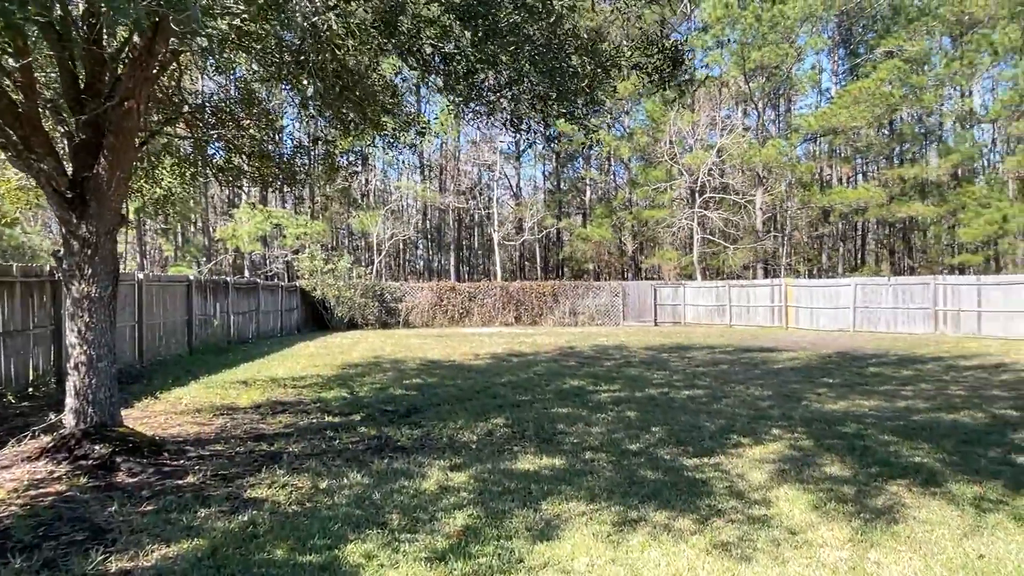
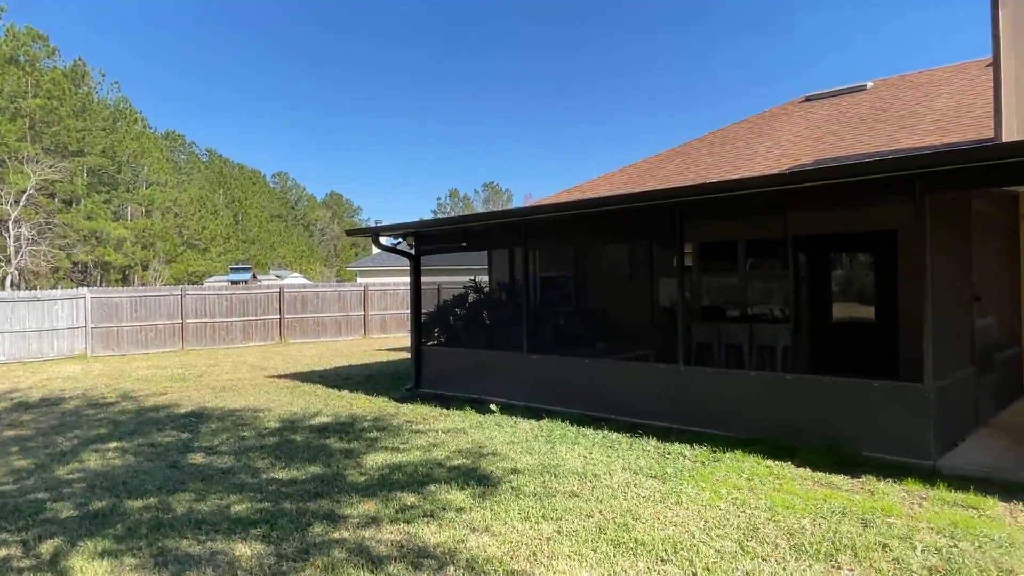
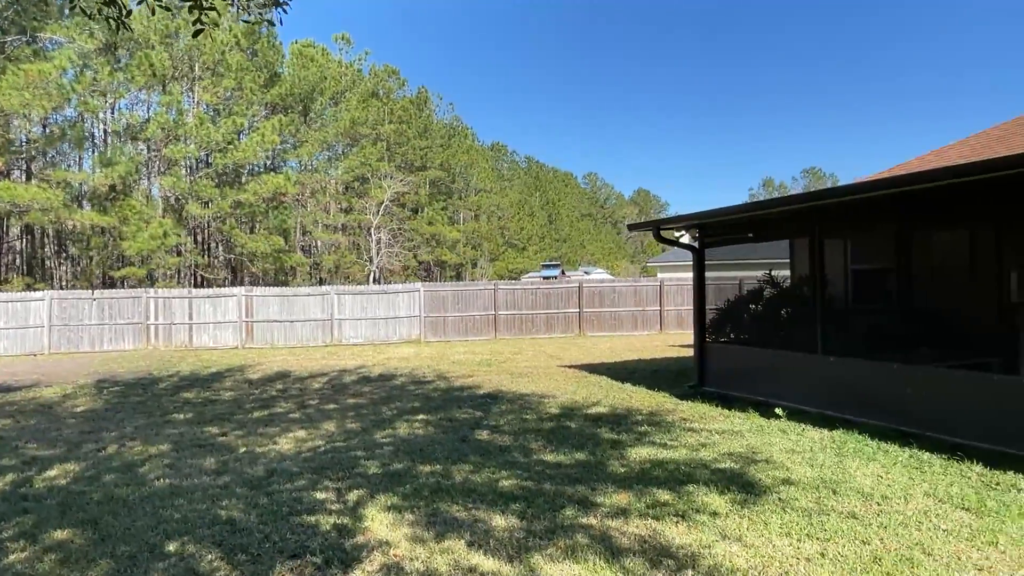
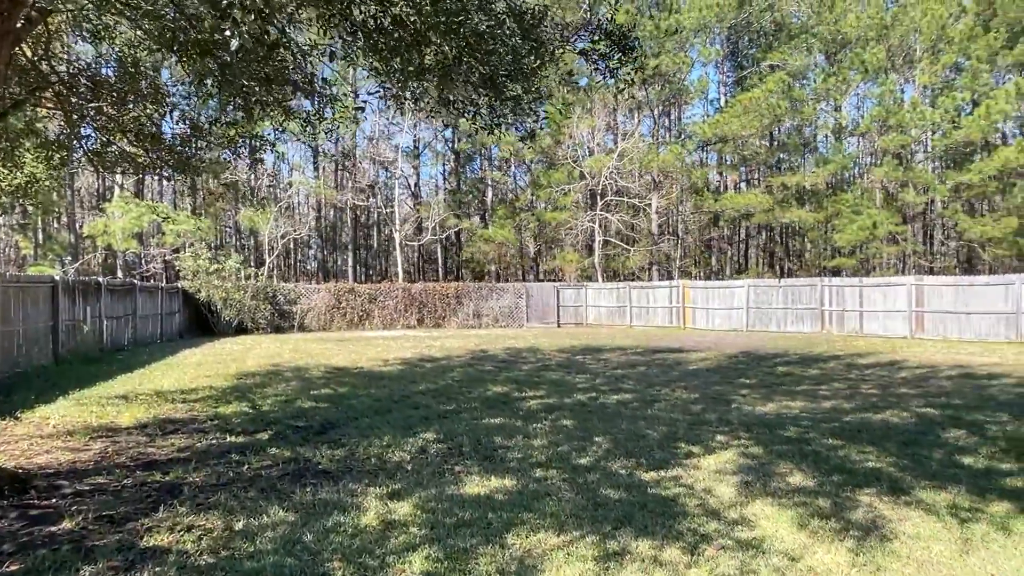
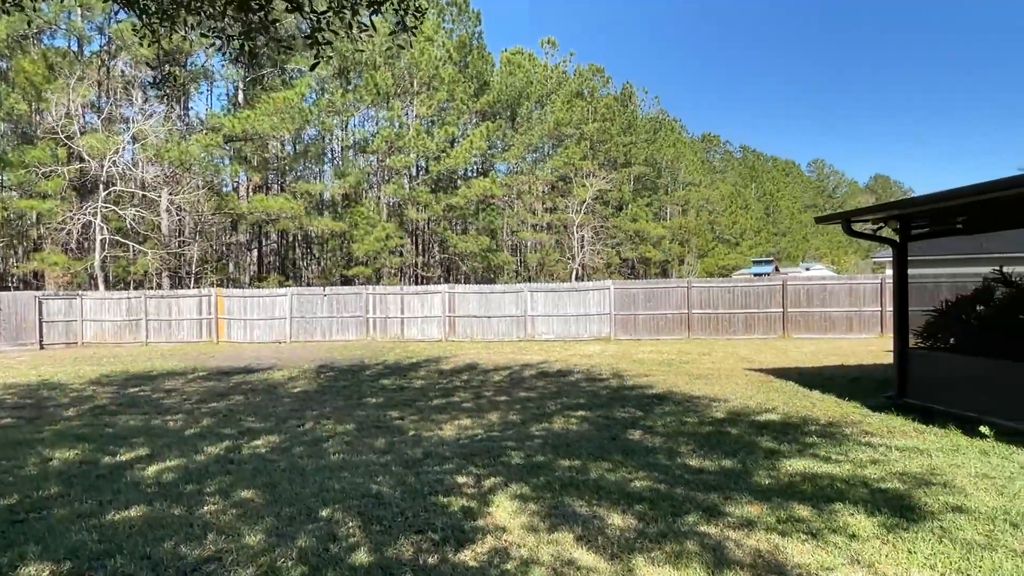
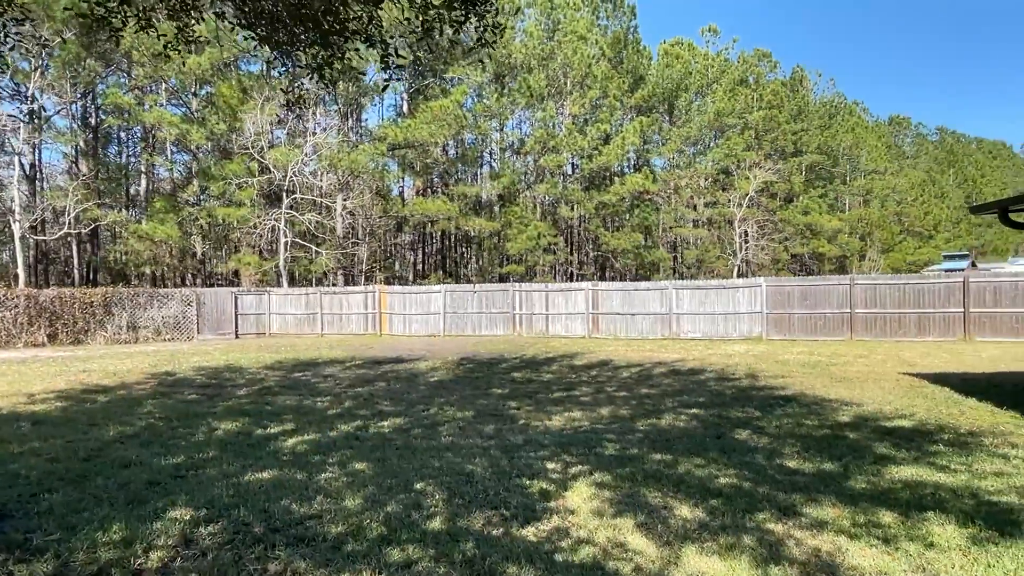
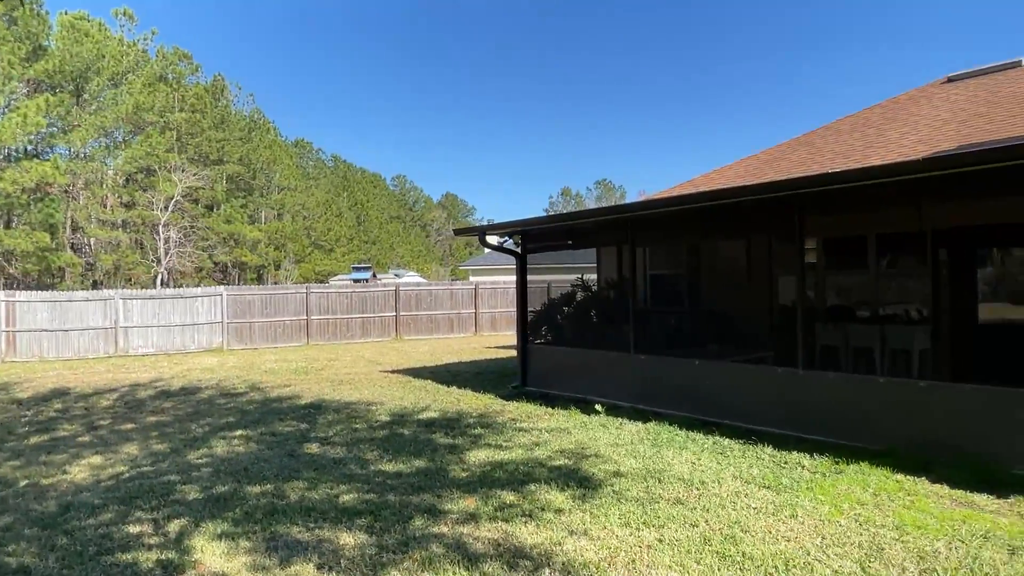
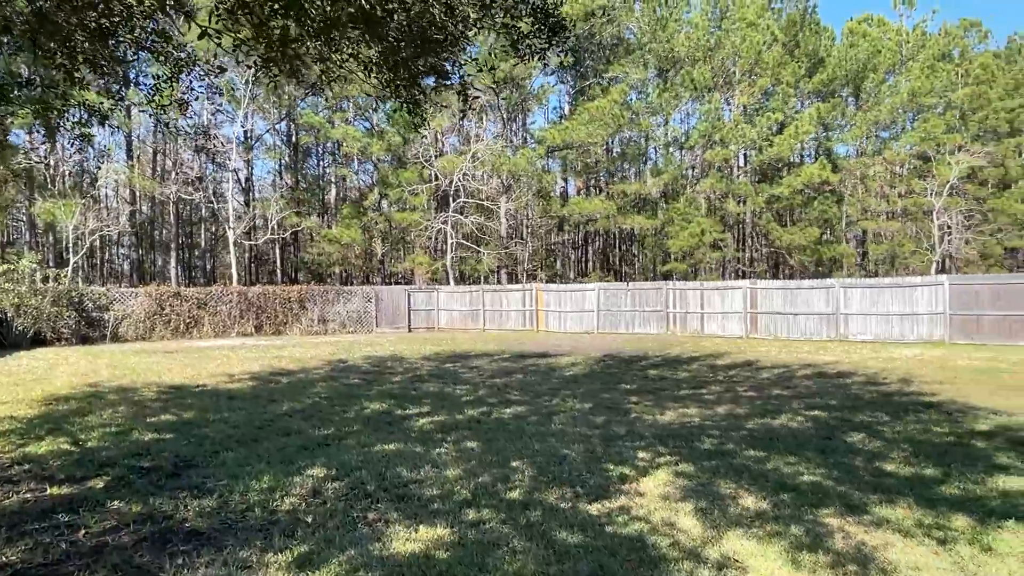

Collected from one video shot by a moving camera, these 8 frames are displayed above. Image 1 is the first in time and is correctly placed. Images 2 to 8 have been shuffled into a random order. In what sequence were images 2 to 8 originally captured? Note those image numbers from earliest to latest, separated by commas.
4, 8, 6, 5, 3, 7, 2
